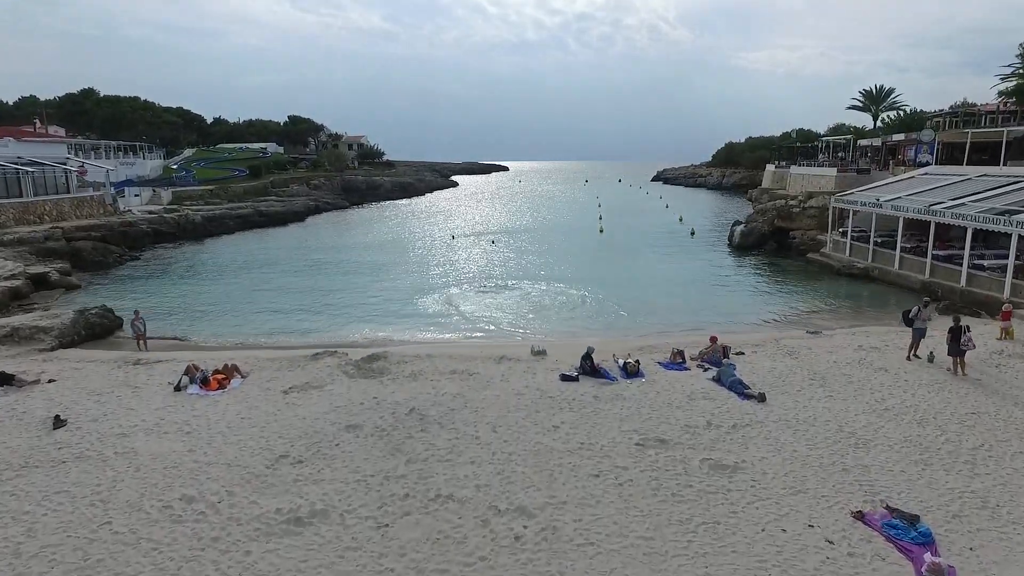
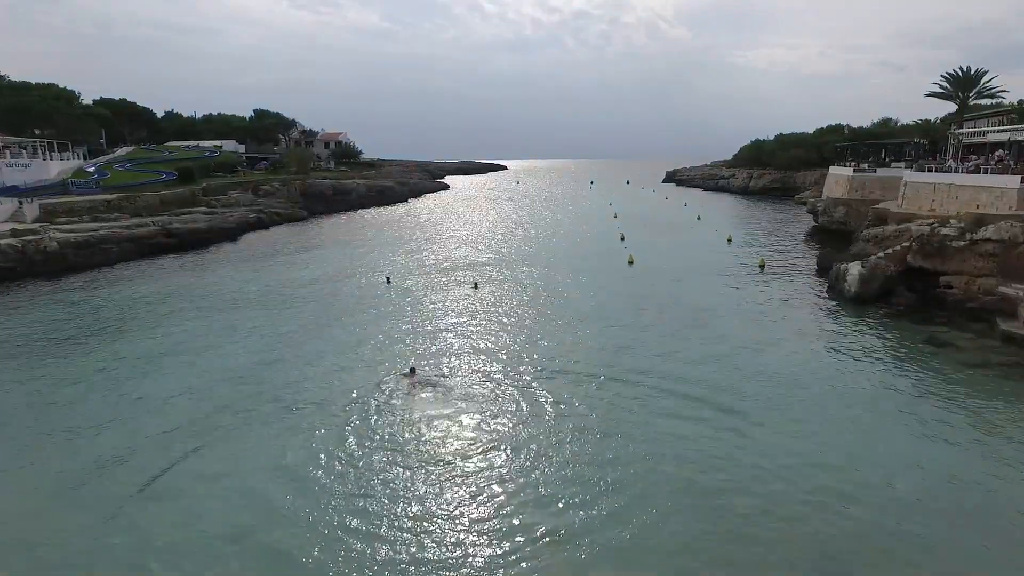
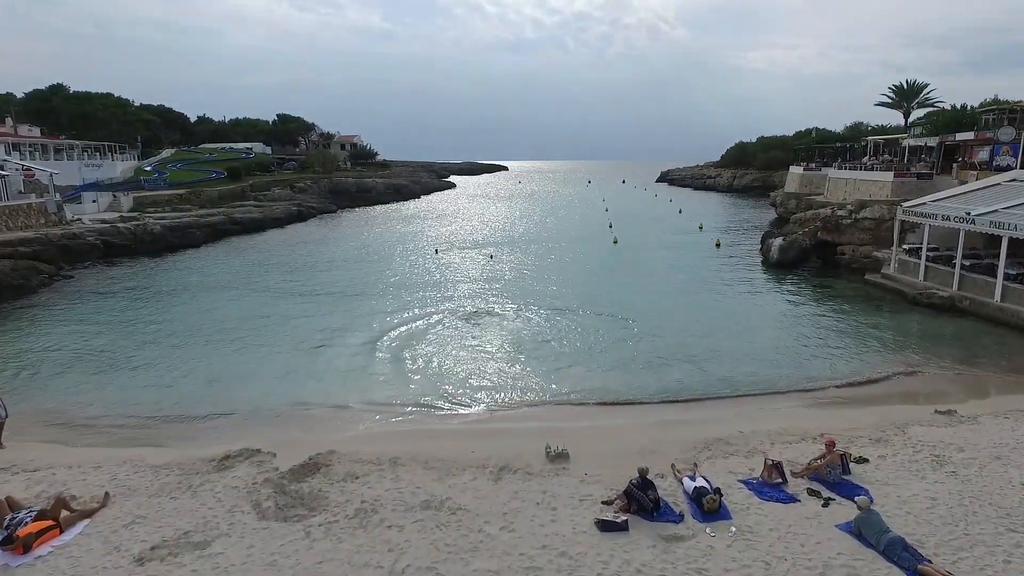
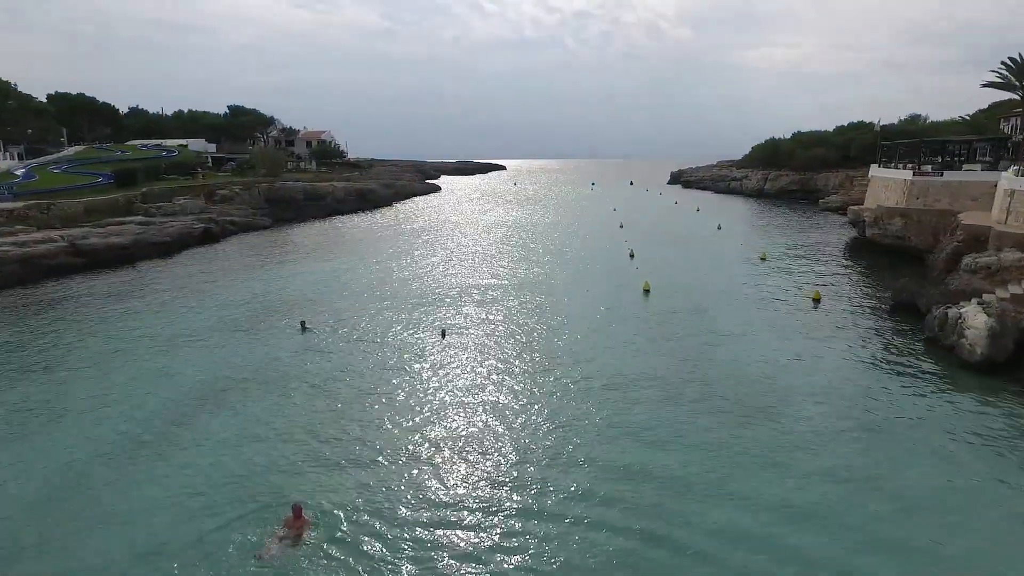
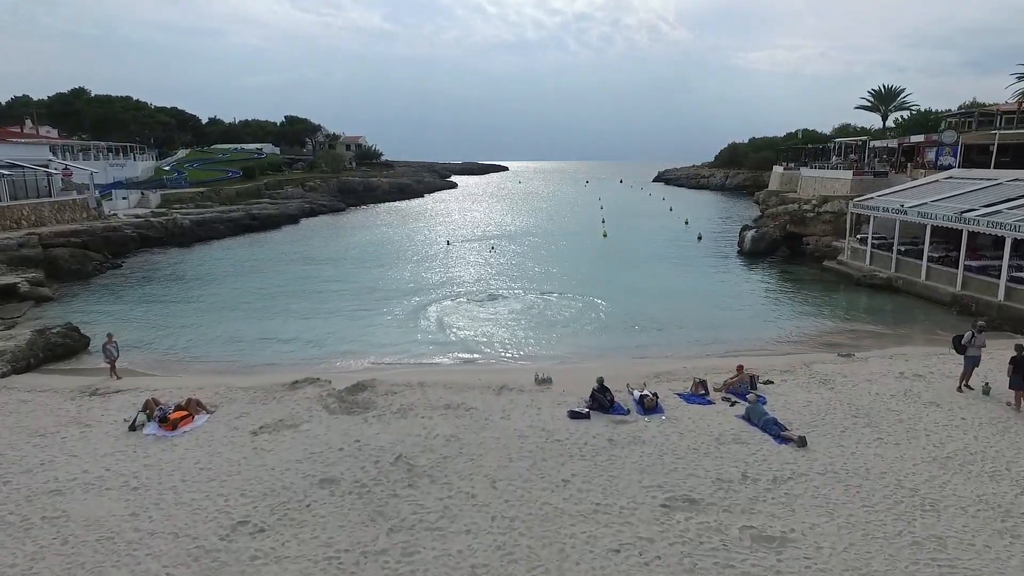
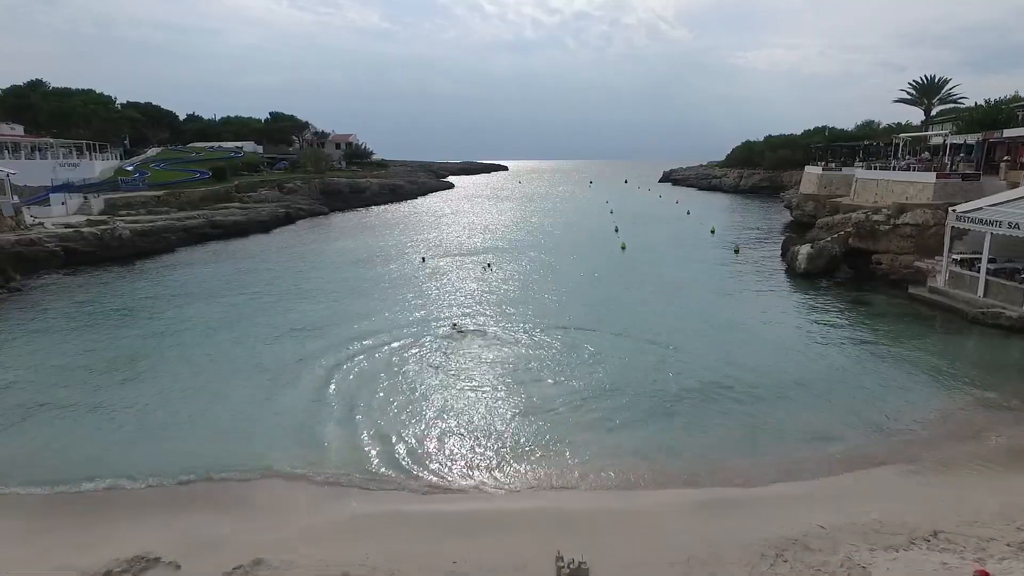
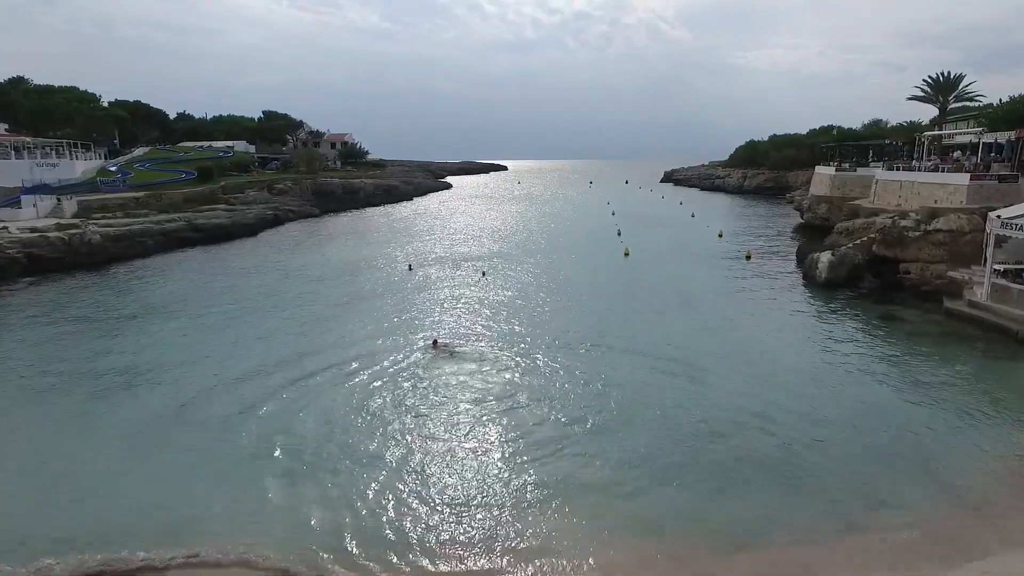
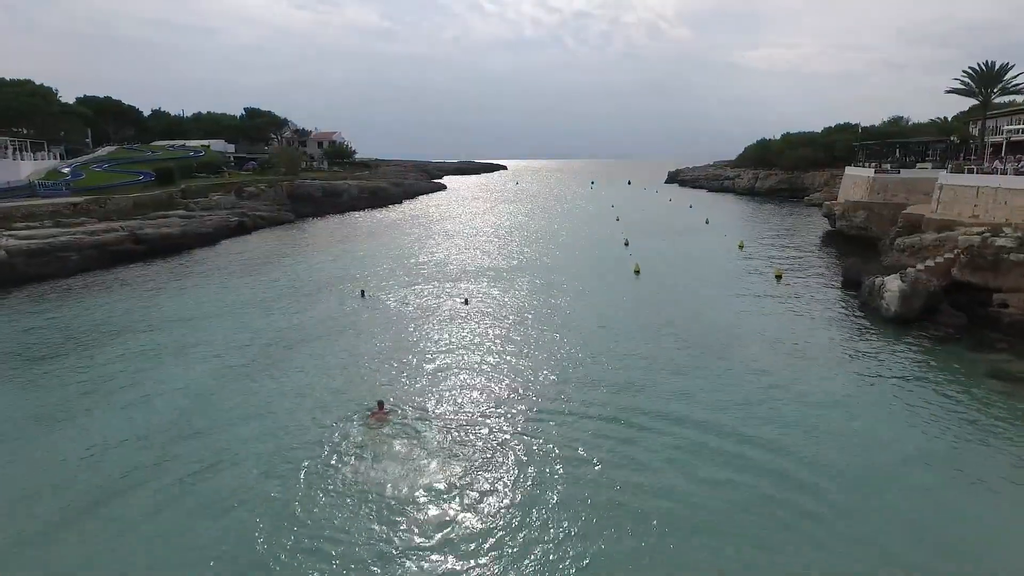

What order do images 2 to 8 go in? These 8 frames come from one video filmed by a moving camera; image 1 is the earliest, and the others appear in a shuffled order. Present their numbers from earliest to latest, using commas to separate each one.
5, 3, 6, 7, 2, 8, 4
